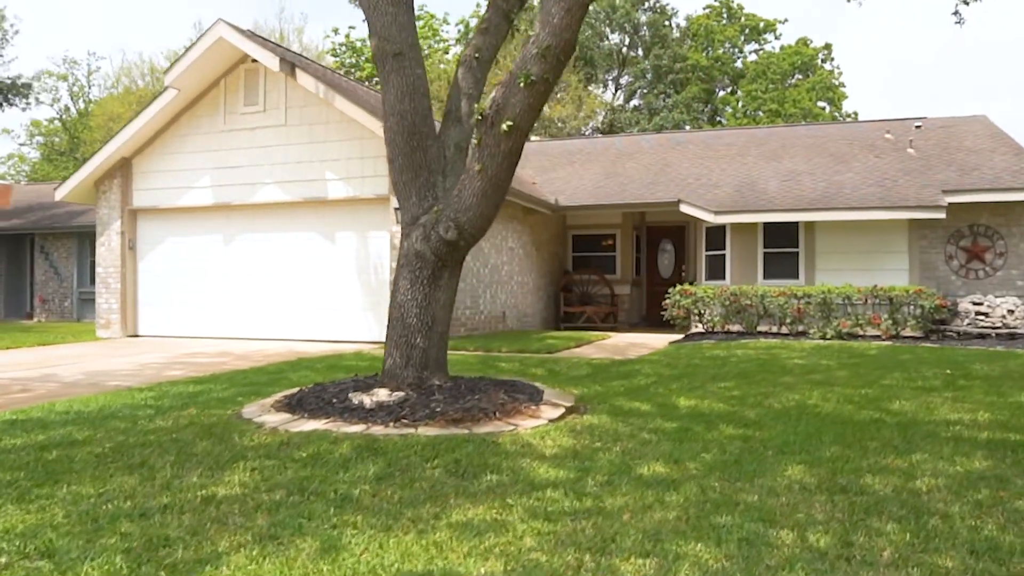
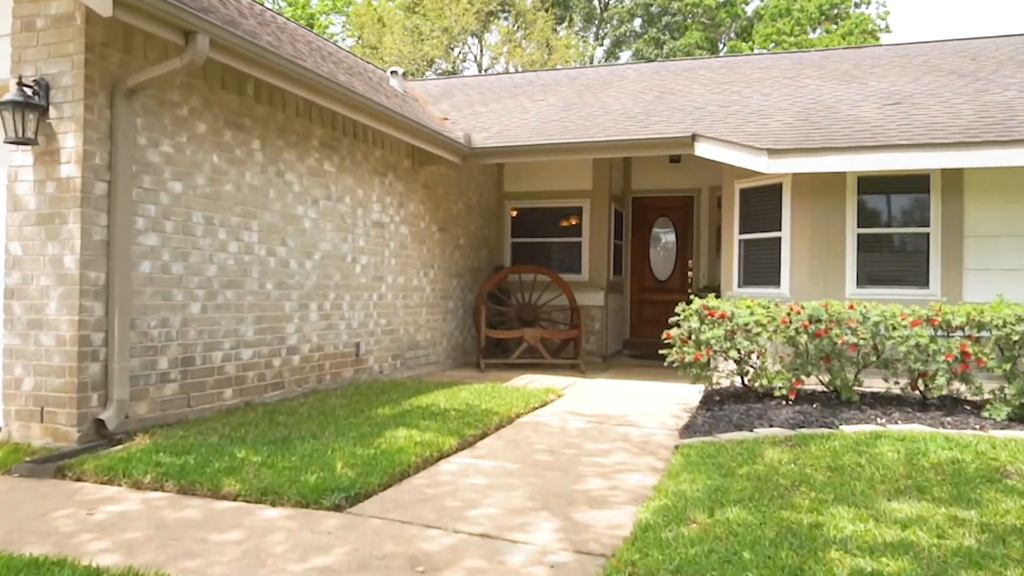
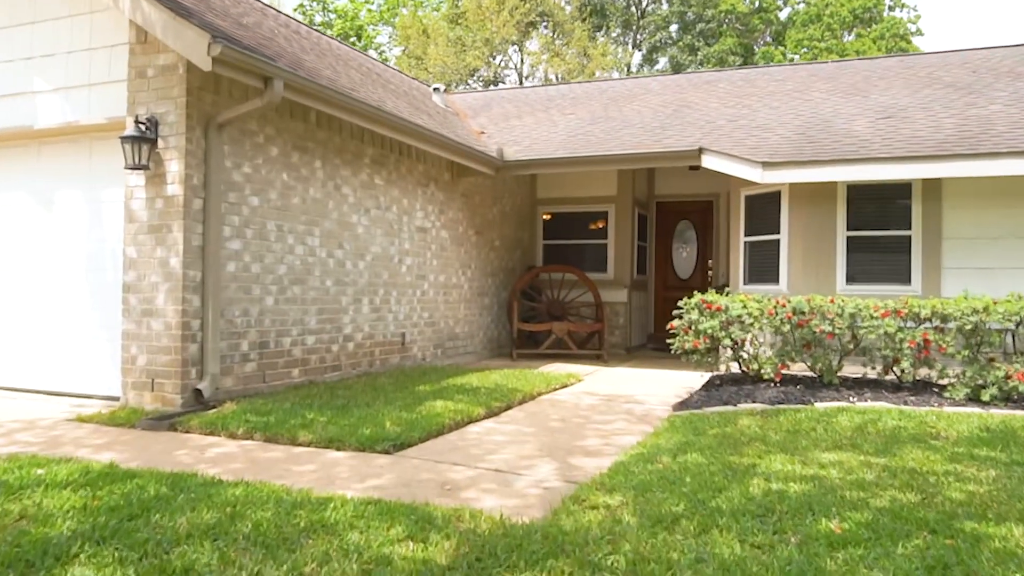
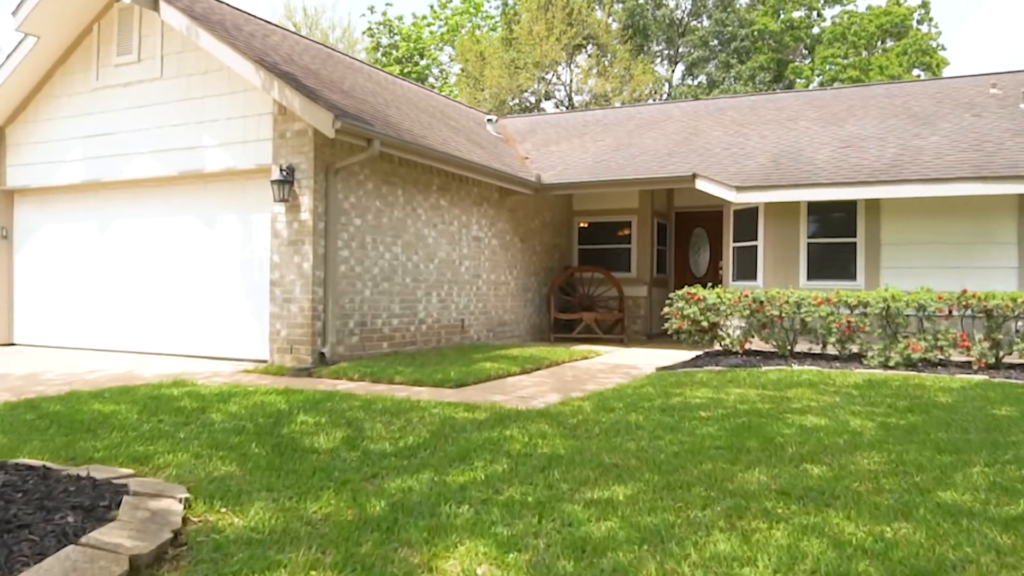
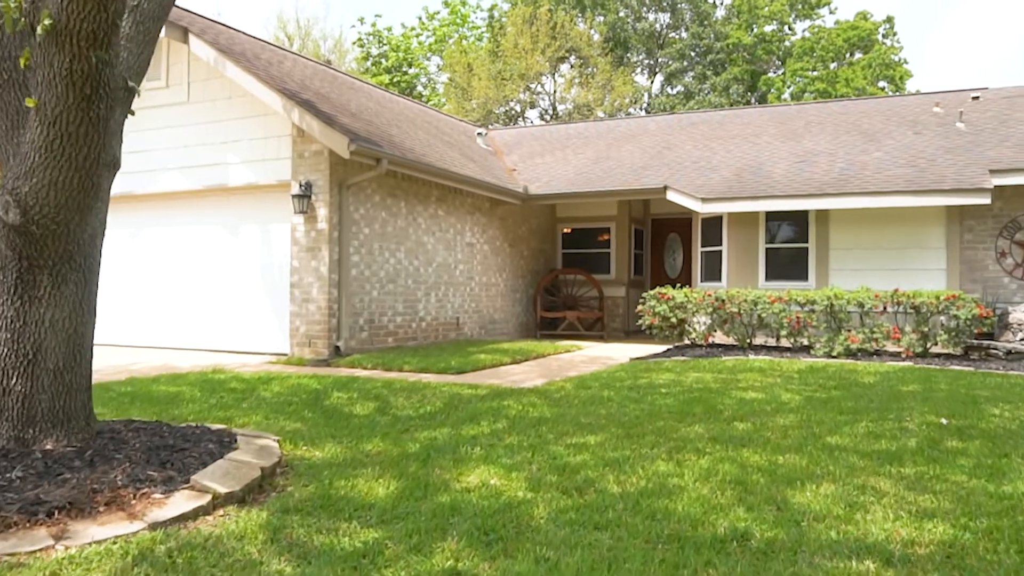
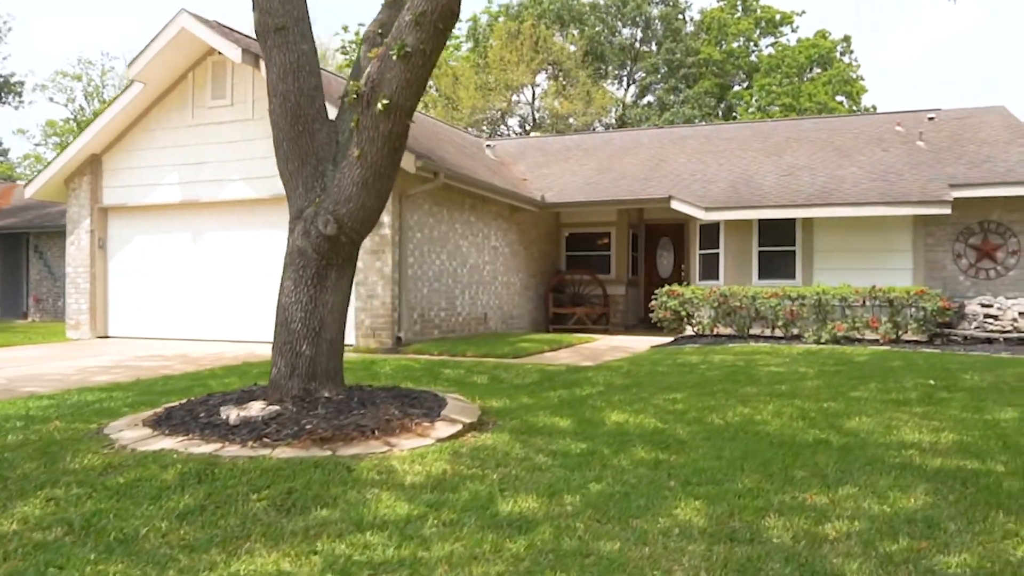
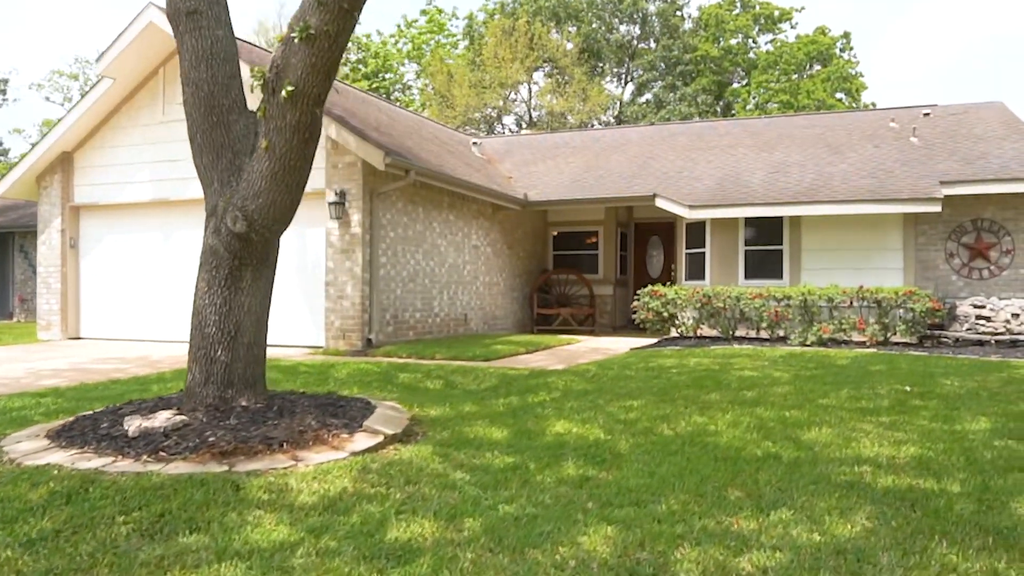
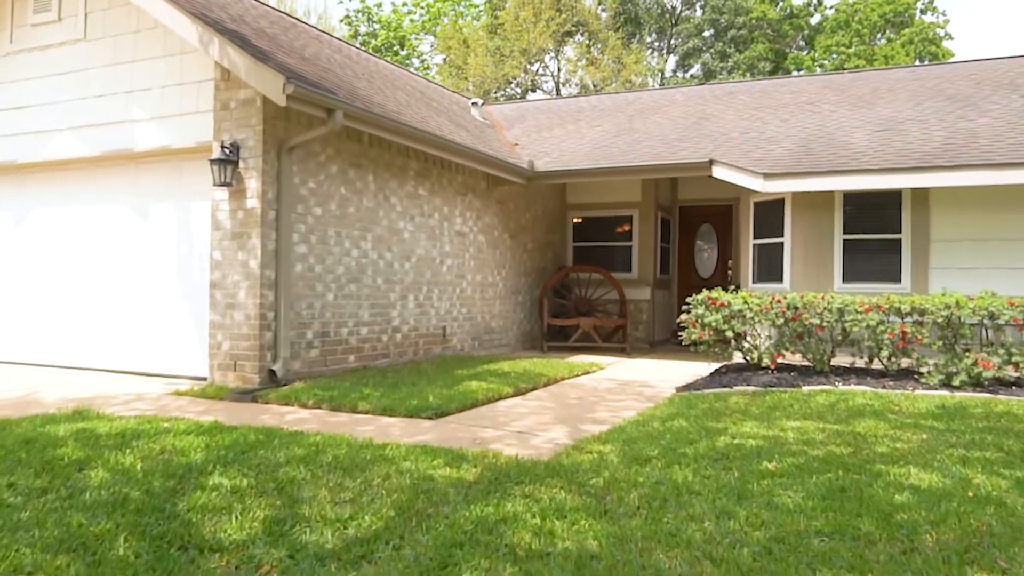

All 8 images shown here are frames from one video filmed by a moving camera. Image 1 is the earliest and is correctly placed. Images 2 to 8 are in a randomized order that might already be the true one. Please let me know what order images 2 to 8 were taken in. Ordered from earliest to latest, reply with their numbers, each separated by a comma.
6, 7, 5, 4, 8, 3, 2
